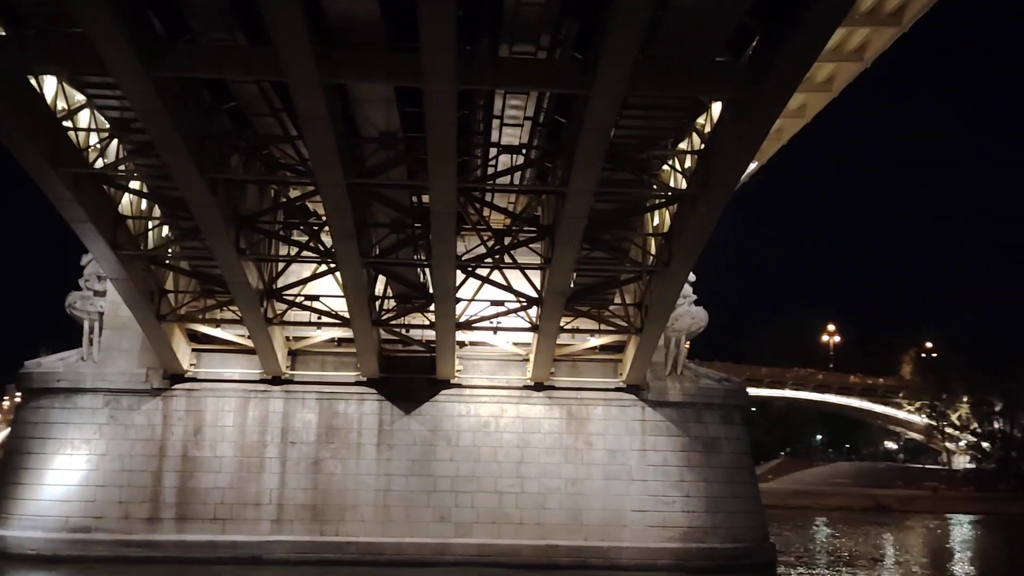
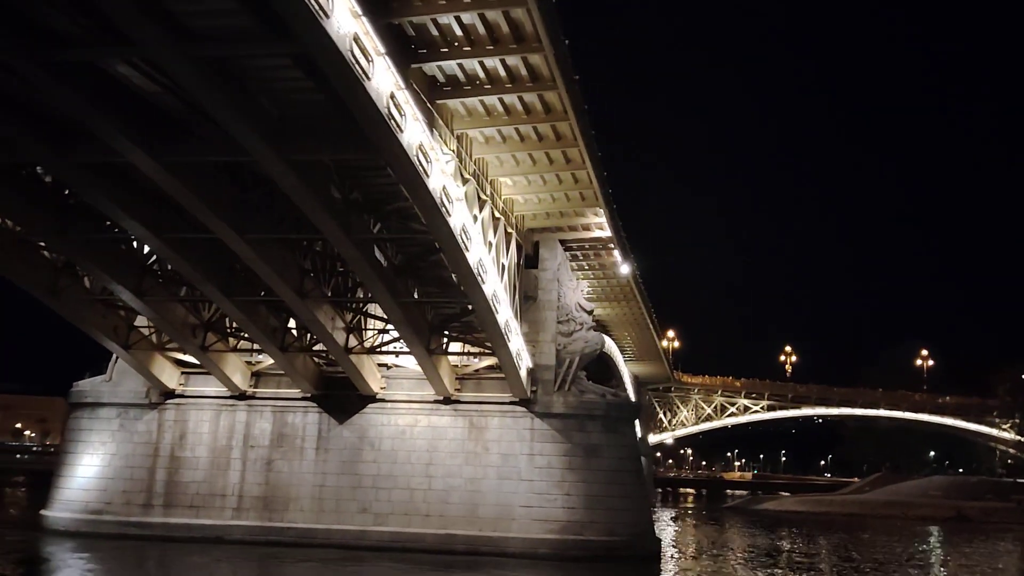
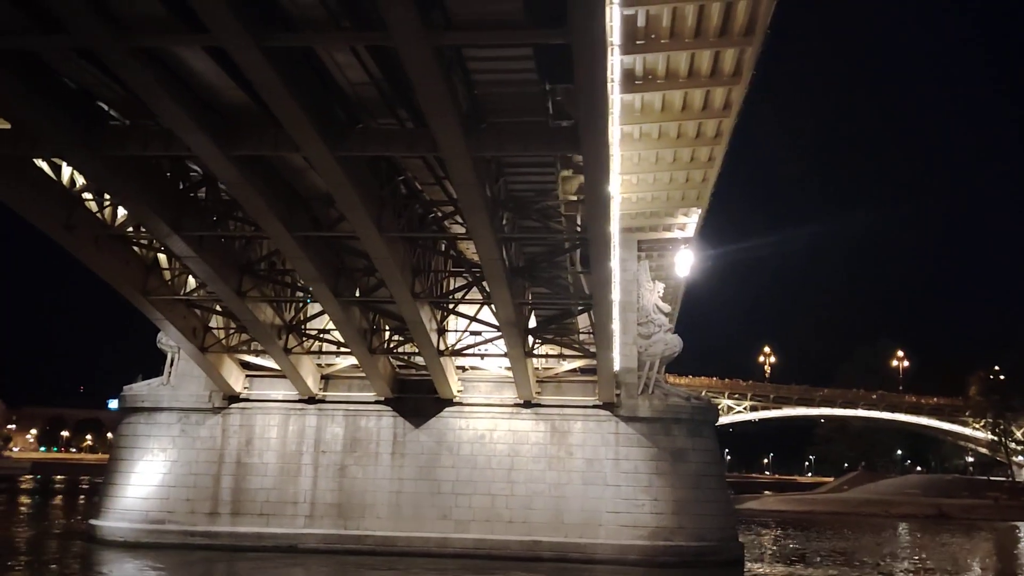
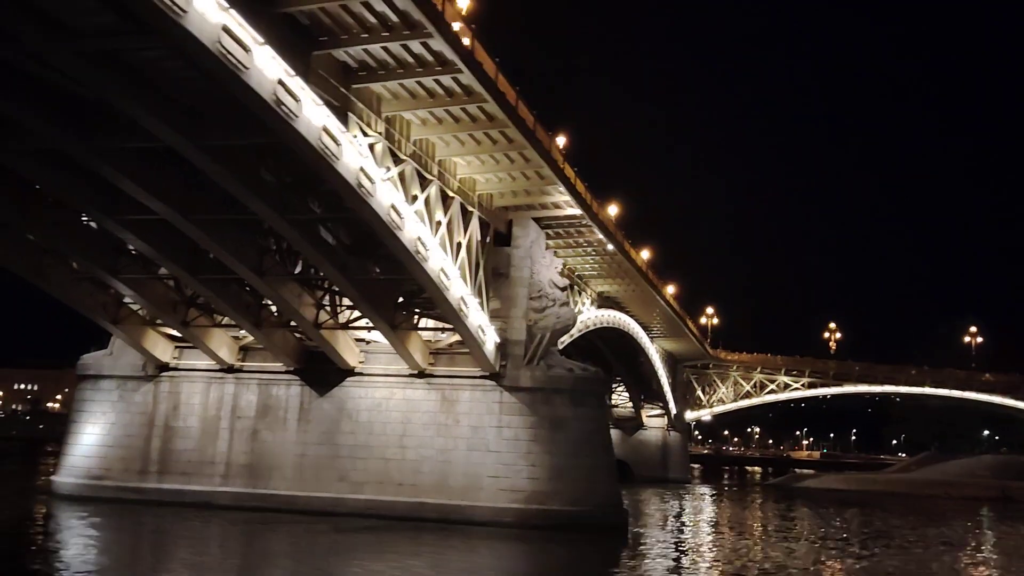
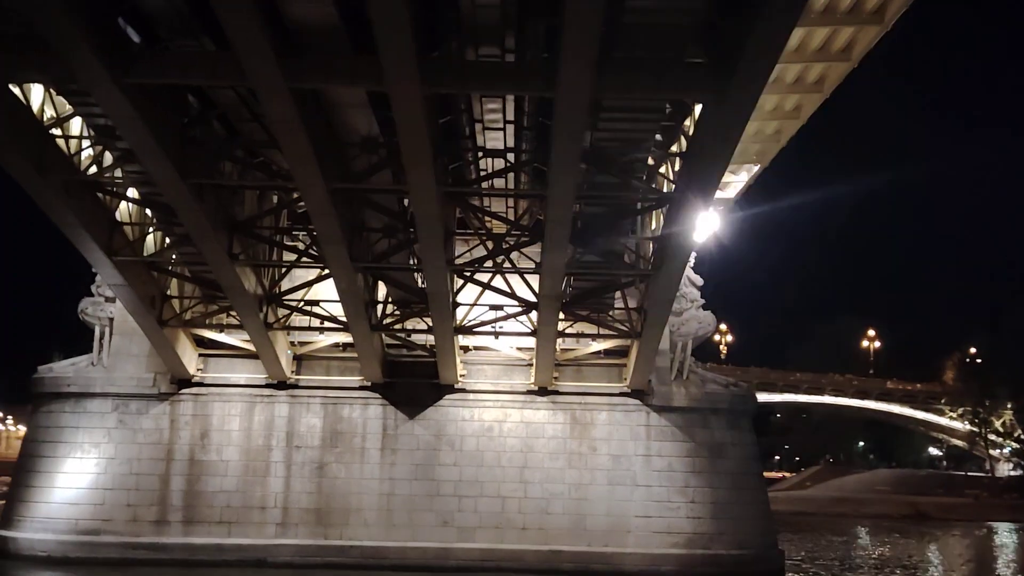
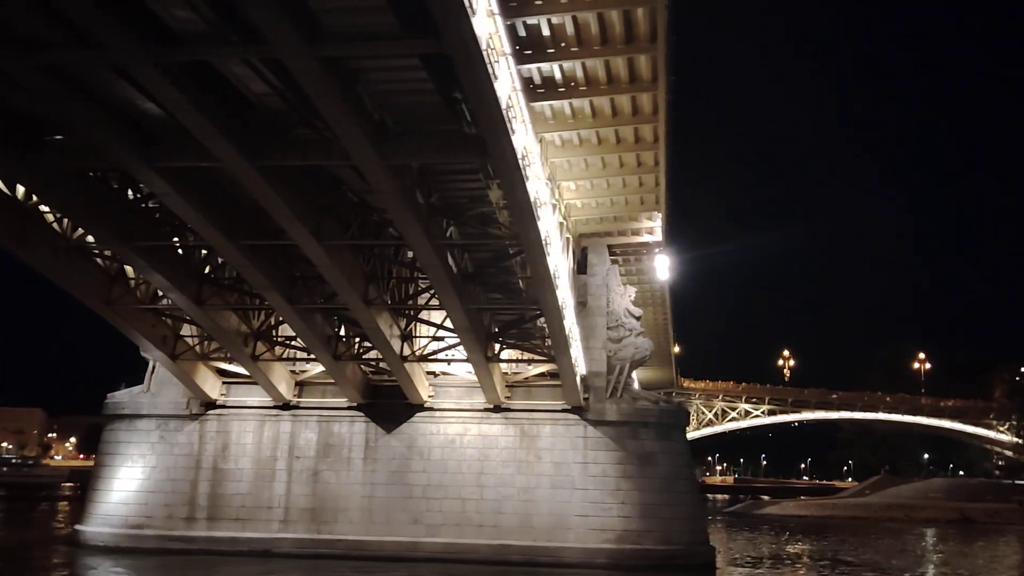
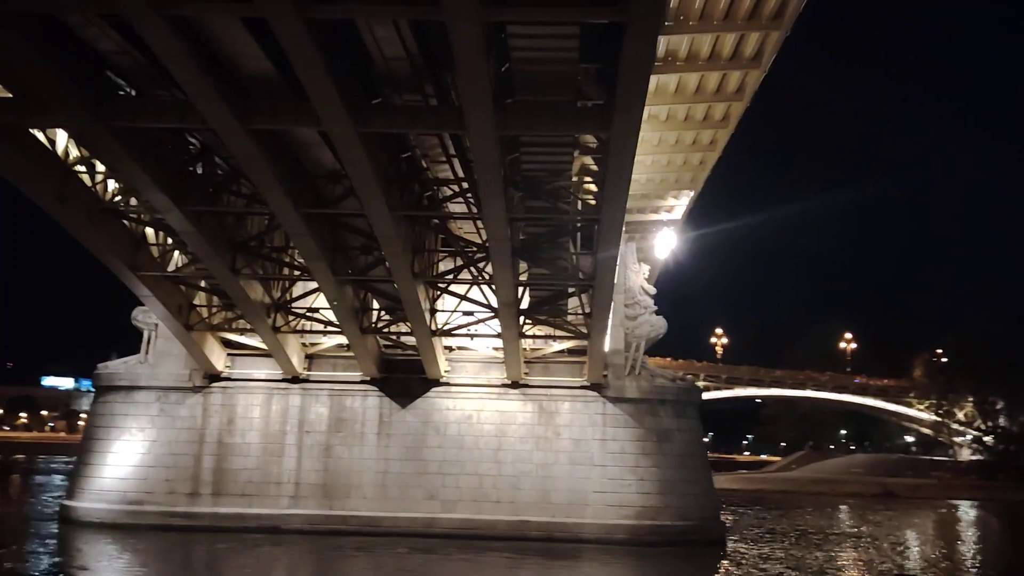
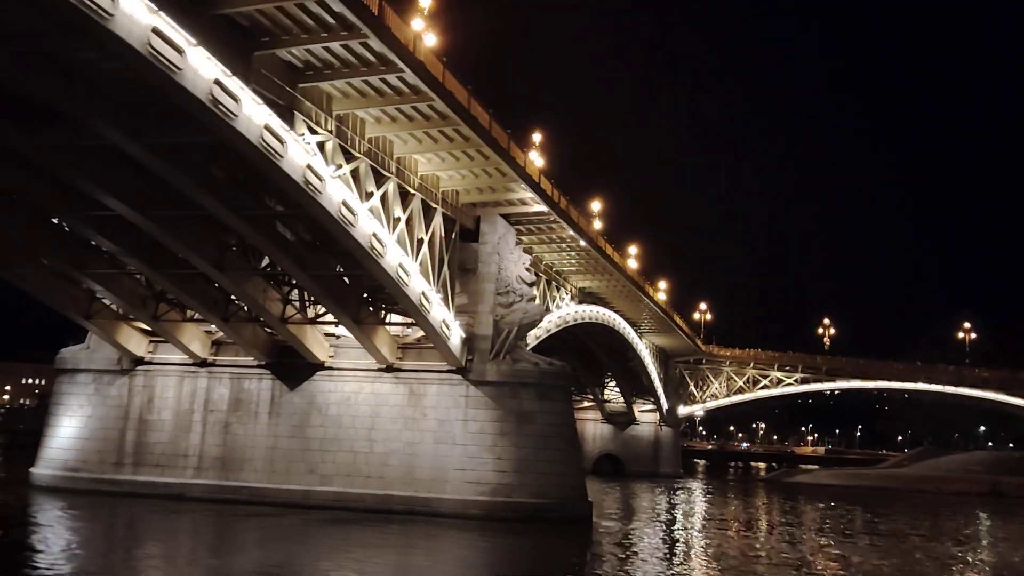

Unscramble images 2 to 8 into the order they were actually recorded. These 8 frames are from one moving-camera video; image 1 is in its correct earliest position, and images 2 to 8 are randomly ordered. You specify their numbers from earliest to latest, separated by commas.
5, 7, 3, 6, 2, 4, 8
